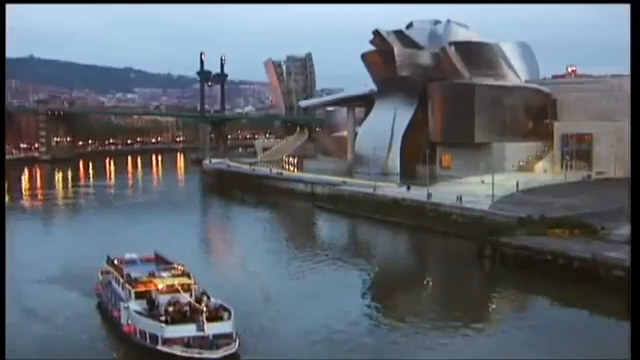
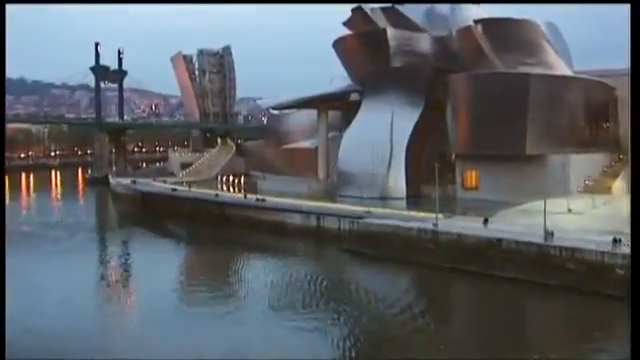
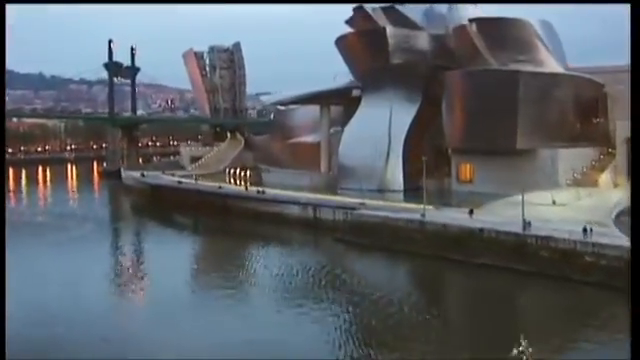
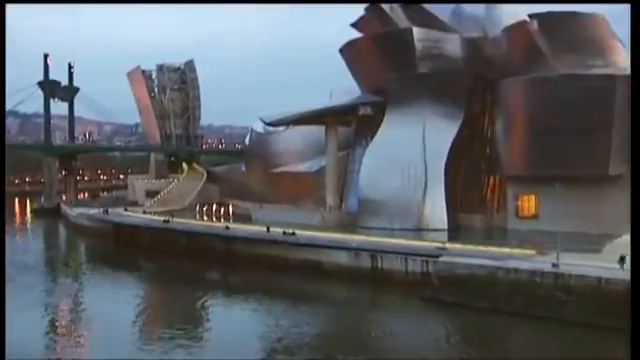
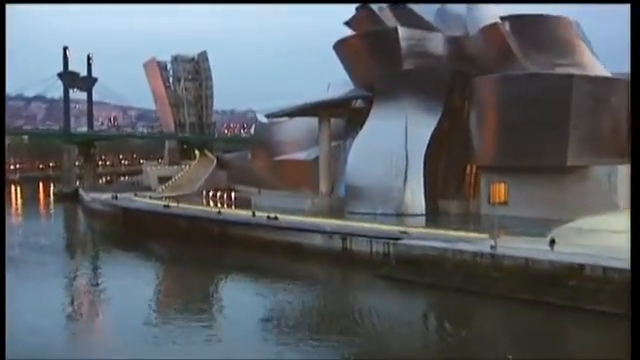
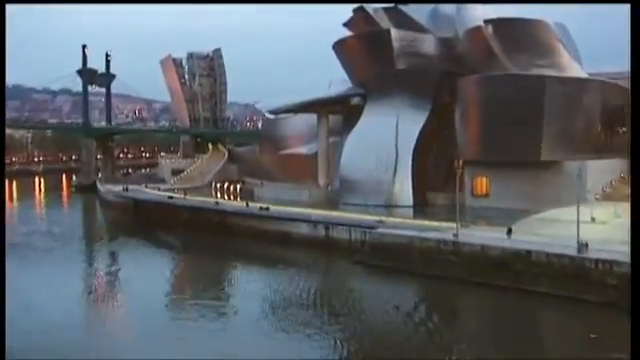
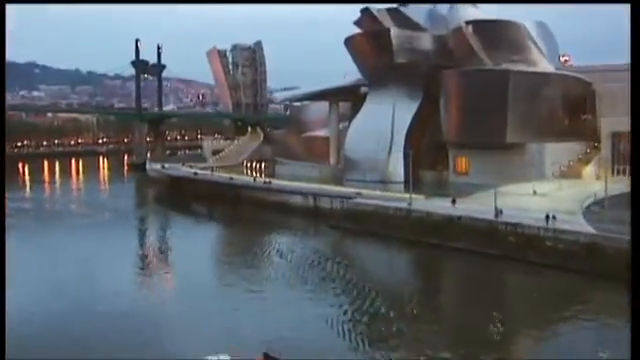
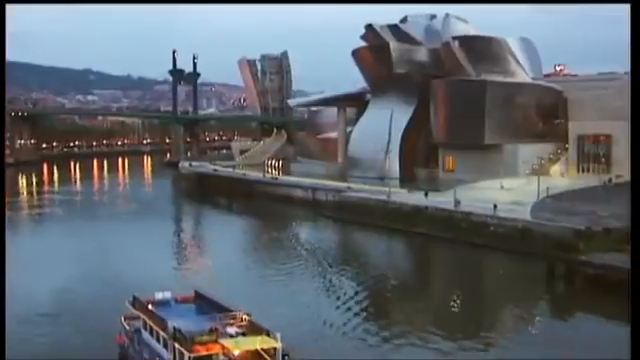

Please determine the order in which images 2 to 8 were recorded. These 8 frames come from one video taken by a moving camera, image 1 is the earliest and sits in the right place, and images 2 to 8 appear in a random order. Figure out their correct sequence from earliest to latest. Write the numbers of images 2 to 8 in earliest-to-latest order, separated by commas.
8, 7, 3, 2, 6, 5, 4
